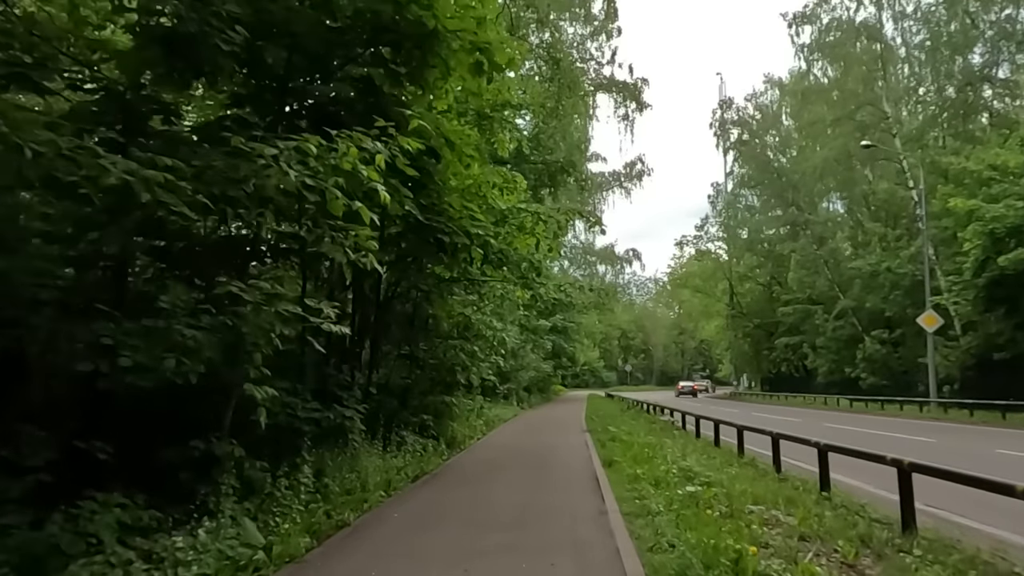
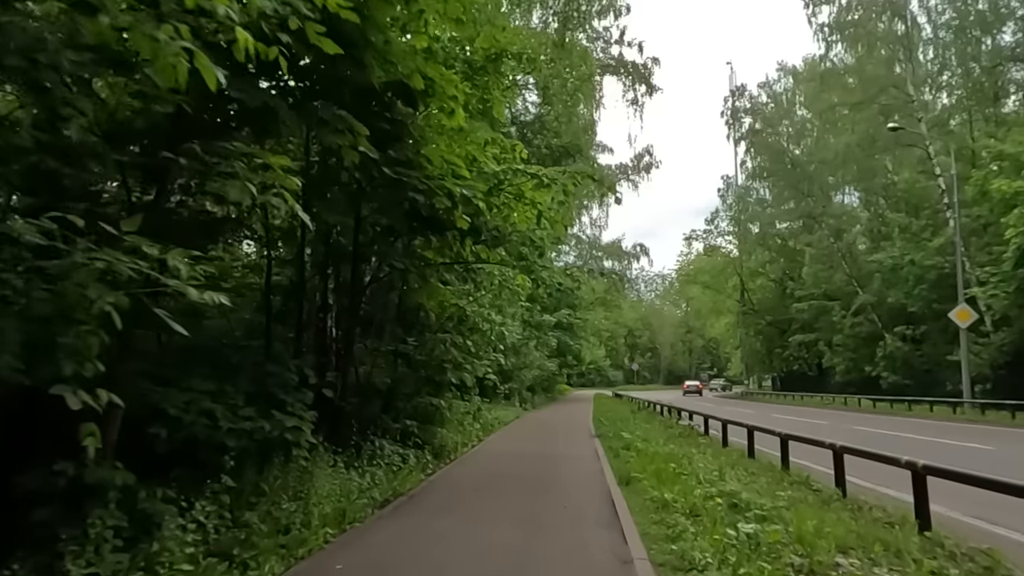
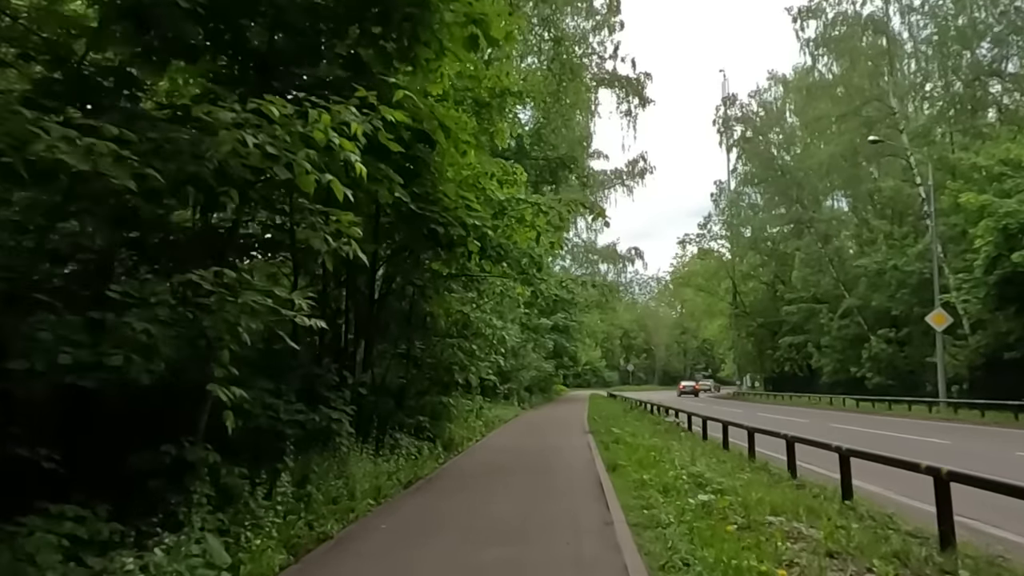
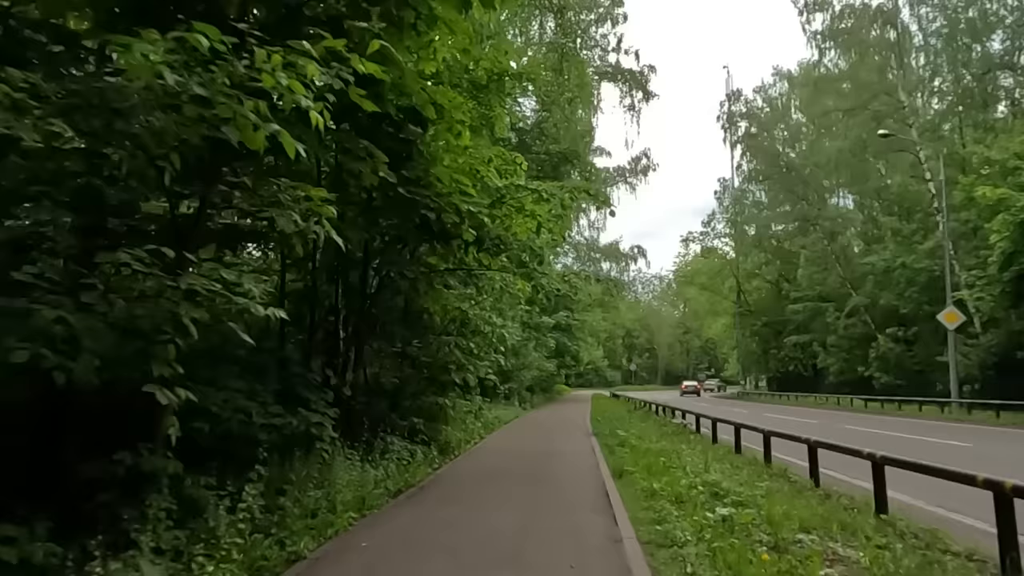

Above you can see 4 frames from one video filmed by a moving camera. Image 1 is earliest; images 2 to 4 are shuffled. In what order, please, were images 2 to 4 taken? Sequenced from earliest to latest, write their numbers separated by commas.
3, 4, 2
